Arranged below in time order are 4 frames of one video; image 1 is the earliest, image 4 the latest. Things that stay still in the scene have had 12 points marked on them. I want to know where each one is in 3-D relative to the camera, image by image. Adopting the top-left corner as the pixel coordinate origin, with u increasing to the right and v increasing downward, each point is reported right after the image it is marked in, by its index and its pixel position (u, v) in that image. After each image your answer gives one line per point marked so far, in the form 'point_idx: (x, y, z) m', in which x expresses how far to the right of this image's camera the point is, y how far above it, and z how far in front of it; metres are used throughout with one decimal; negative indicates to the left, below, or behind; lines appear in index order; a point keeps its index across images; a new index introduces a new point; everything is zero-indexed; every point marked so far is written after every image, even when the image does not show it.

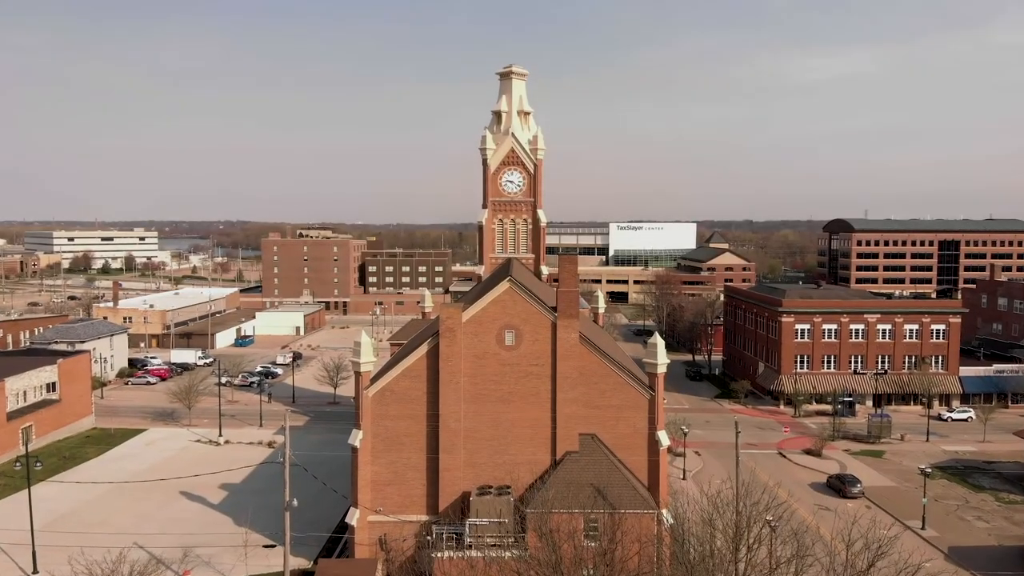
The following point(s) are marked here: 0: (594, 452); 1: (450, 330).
0: (+2.3, -4.6, +19.7) m
1: (-1.8, -1.2, +19.9) m
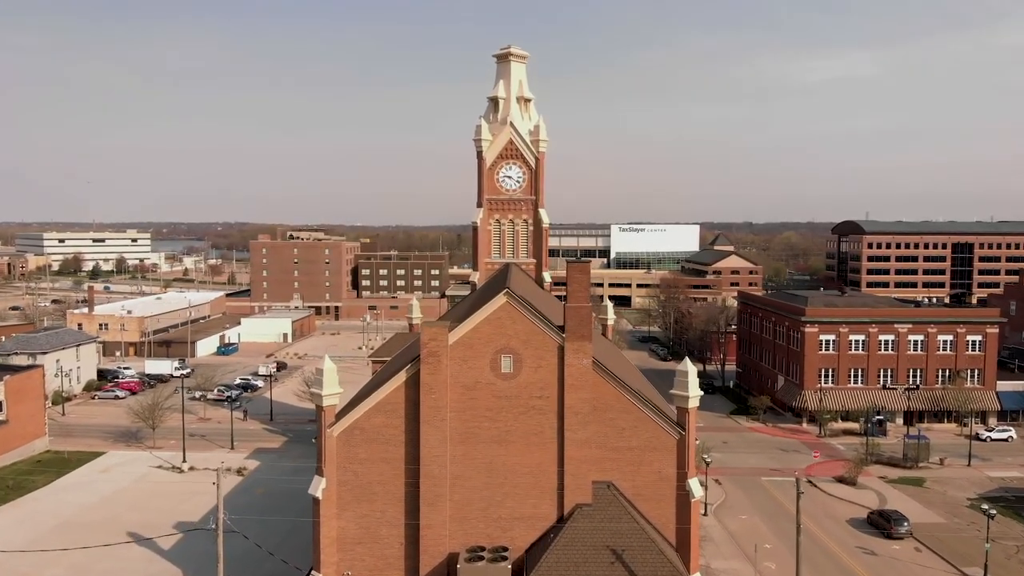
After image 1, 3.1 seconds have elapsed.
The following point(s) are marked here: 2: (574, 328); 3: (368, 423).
0: (+2.2, -4.9, +16.0) m
1: (-1.8, -1.5, +16.1) m
2: (+1.4, -0.9, +16.2) m
3: (-3.4, -3.2, +16.6) m
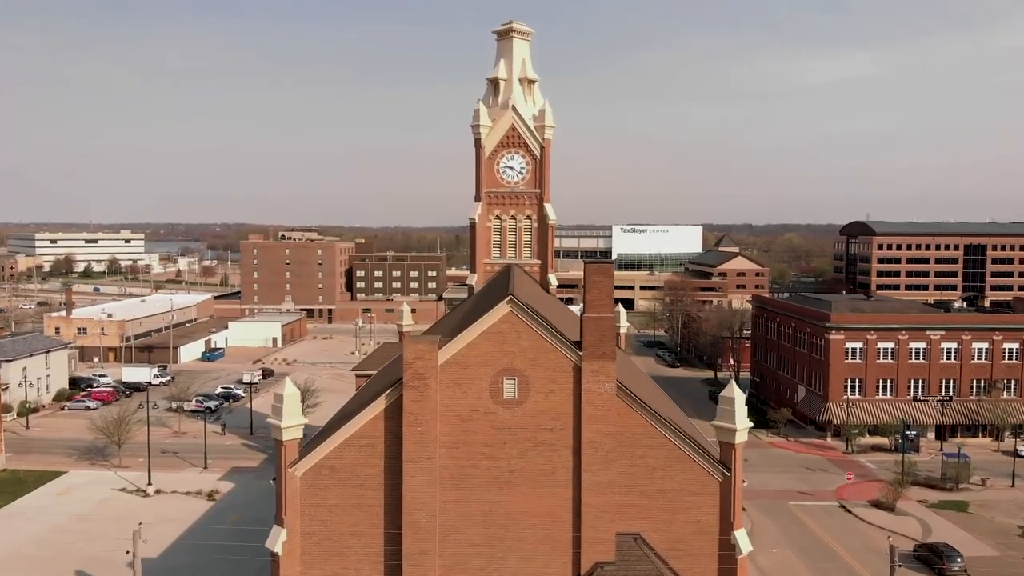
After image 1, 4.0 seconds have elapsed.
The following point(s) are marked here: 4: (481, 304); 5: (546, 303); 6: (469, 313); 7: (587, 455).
0: (+2.3, -5.1, +12.8) m
1: (-1.7, -1.7, +13.0) m
2: (+1.5, -1.0, +13.0) m
3: (-3.3, -3.3, +13.4) m
4: (-0.8, -0.4, +17.9) m
5: (+1.0, -0.4, +19.7) m
6: (-1.1, -0.6, +17.7) m
7: (+1.4, -3.2, +13.1) m
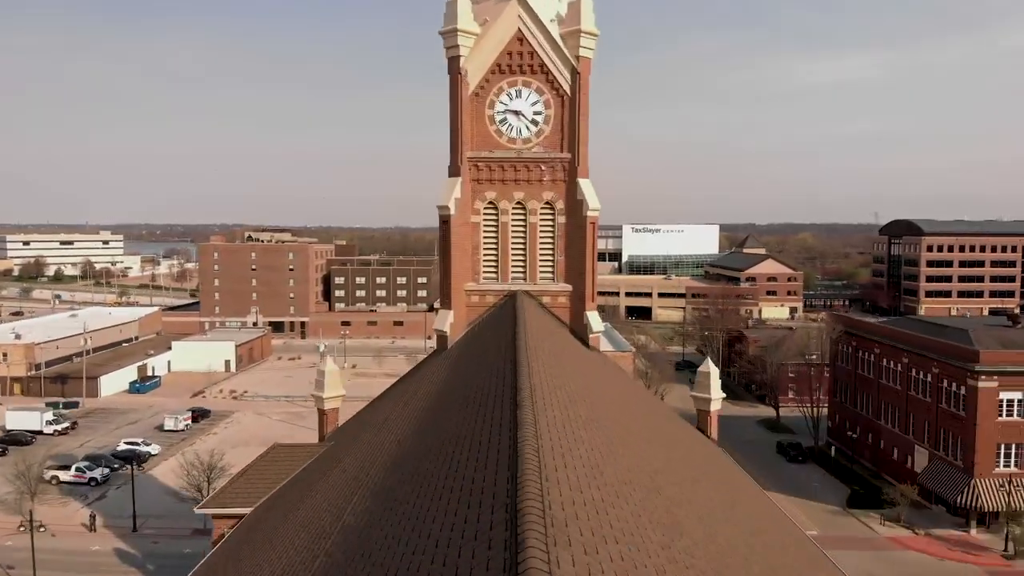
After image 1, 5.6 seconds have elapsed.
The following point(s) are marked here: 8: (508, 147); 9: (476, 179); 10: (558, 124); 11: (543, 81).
0: (+2.5, -6.0, +1.1) m
1: (-1.6, -2.6, +1.2) m
2: (+1.6, -2.0, +1.2) m
3: (-3.2, -4.3, +1.7) m
4: (-0.7, -1.4, +6.1) m
5: (+1.1, -1.4, +7.9) m
6: (-1.0, -1.6, +5.9) m
7: (+1.5, -4.1, +1.3) m
8: (-0.1, +2.9, +14.4) m
9: (-0.7, +2.2, +14.4) m
10: (+1.0, +3.3, +14.4) m
11: (+0.6, +4.2, +14.3) m
